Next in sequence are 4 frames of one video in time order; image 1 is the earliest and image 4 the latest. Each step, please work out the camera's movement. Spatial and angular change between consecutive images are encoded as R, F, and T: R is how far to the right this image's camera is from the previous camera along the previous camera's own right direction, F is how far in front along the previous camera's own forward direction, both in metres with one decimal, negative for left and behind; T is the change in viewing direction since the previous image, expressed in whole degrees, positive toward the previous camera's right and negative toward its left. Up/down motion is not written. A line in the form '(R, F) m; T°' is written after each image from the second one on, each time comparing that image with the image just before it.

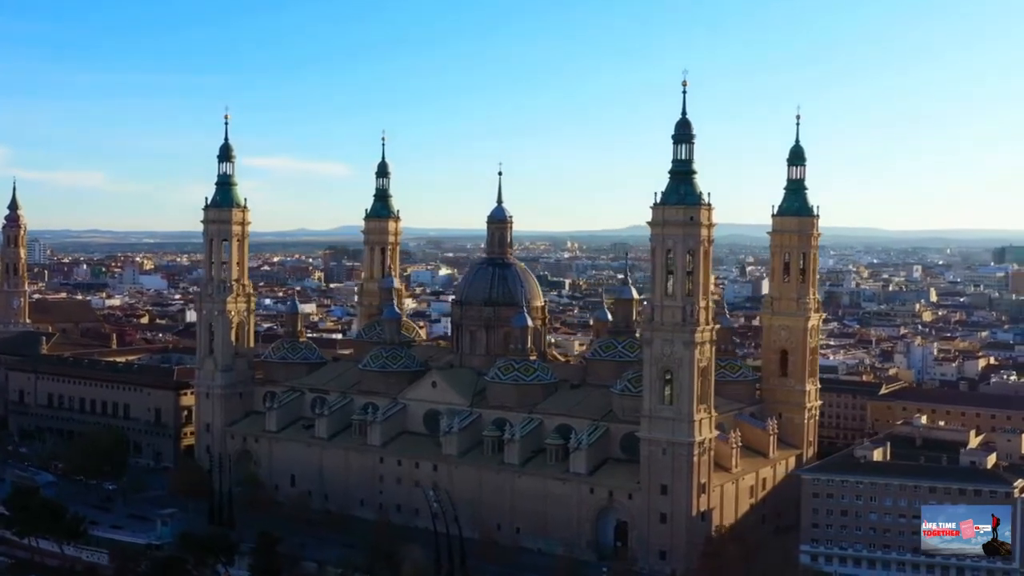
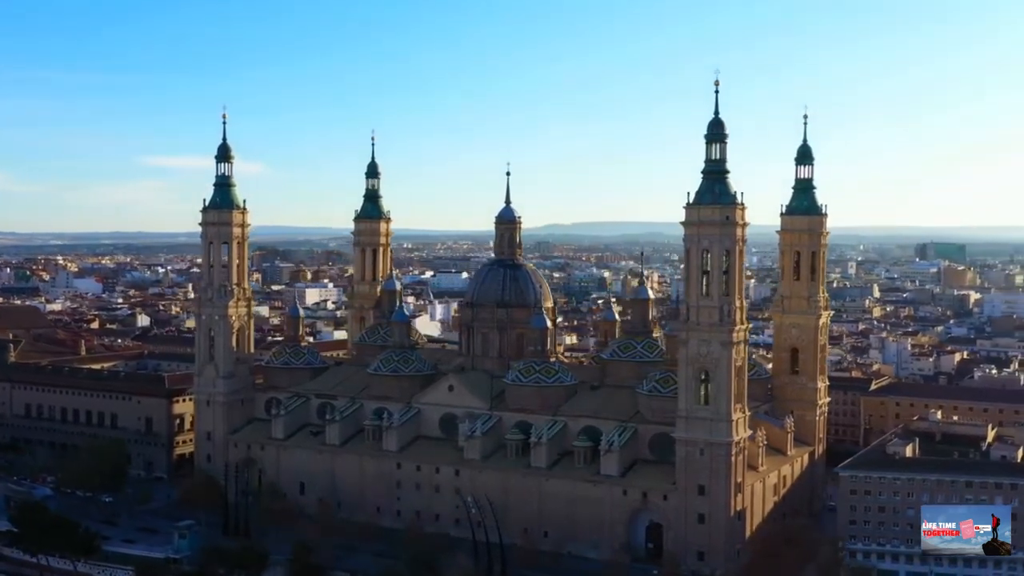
(-3.8, +0.6) m; +4°
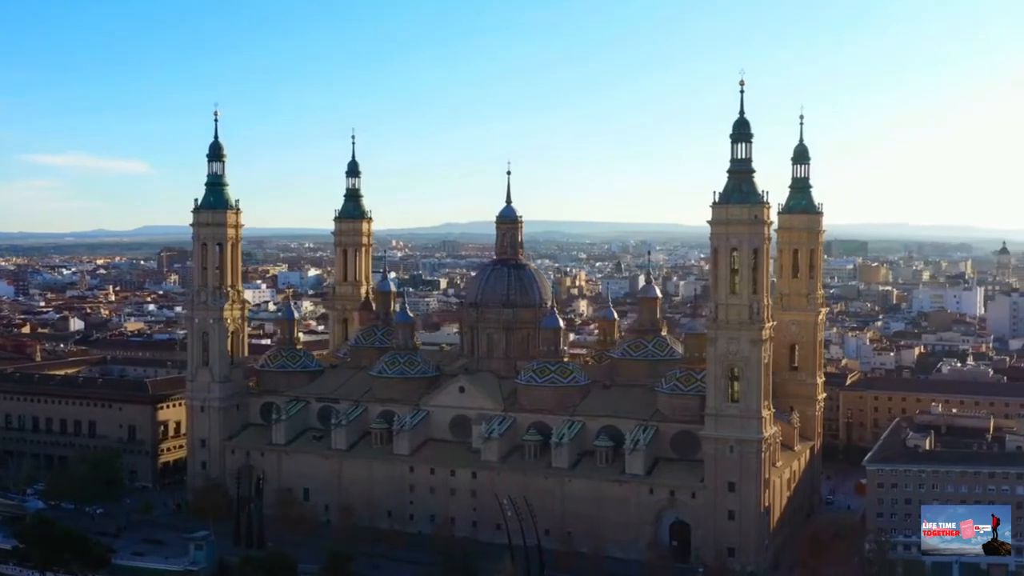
(-4.3, +0.5) m; +5°
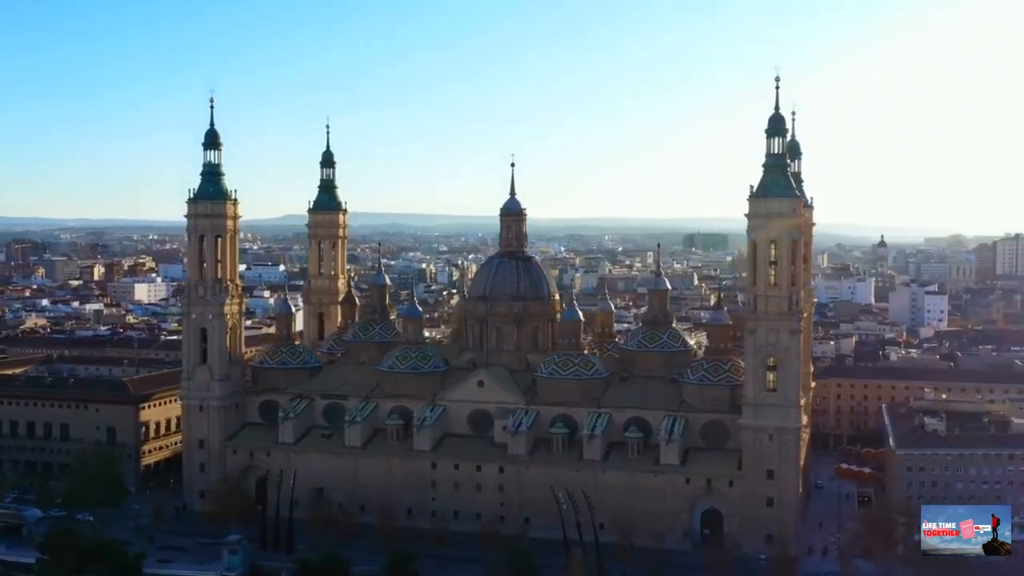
(-6.5, +0.8) m; +8°
